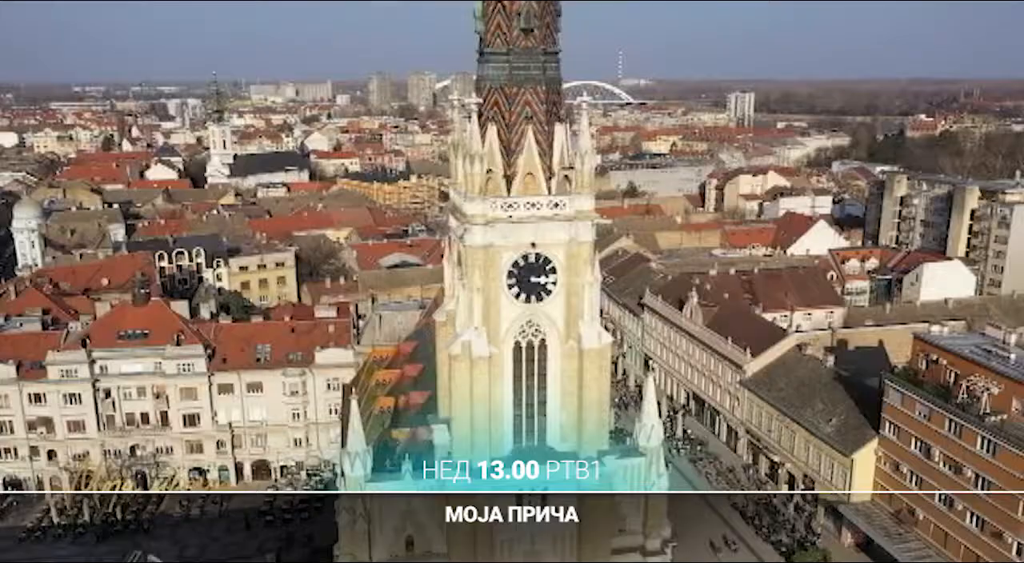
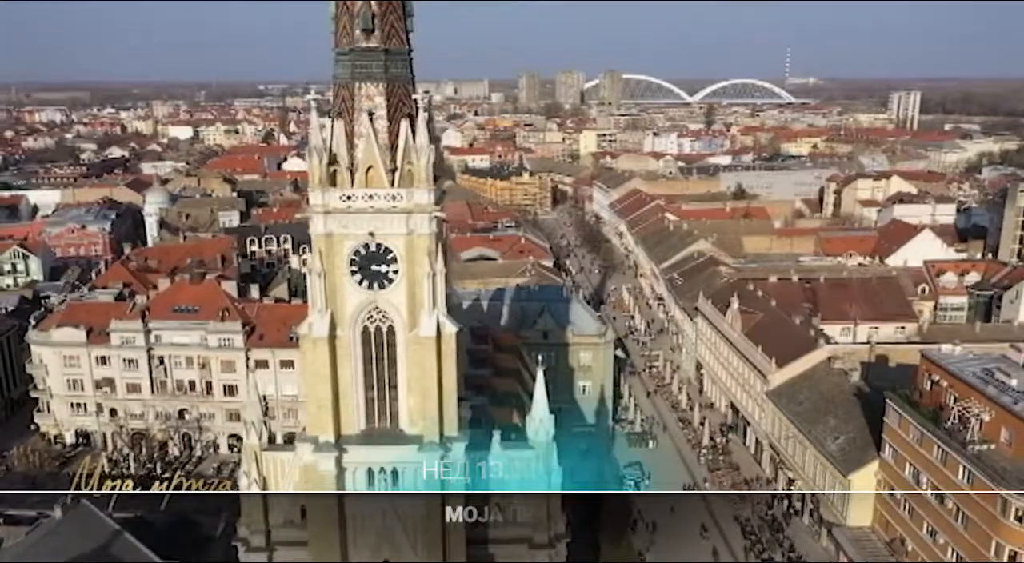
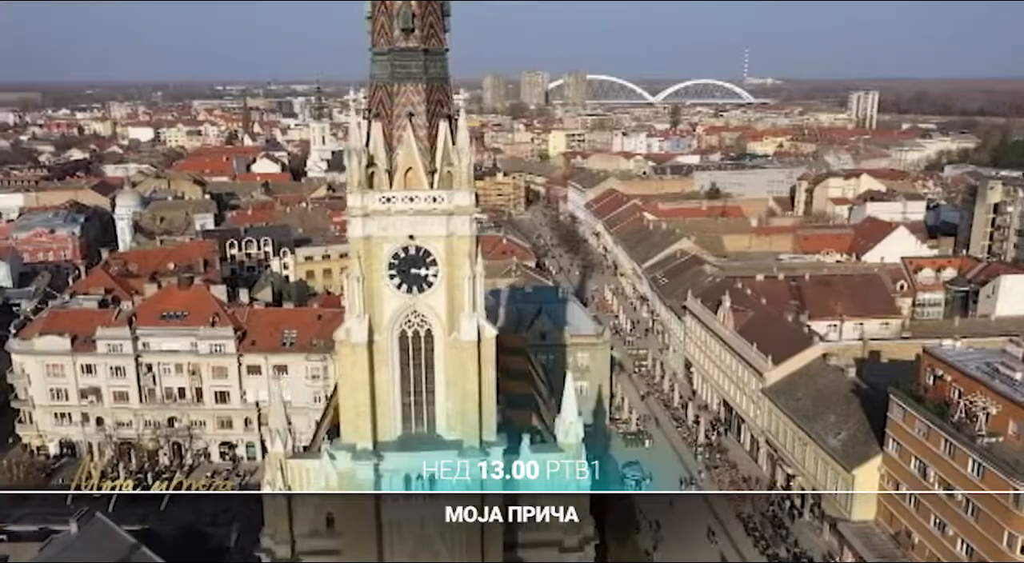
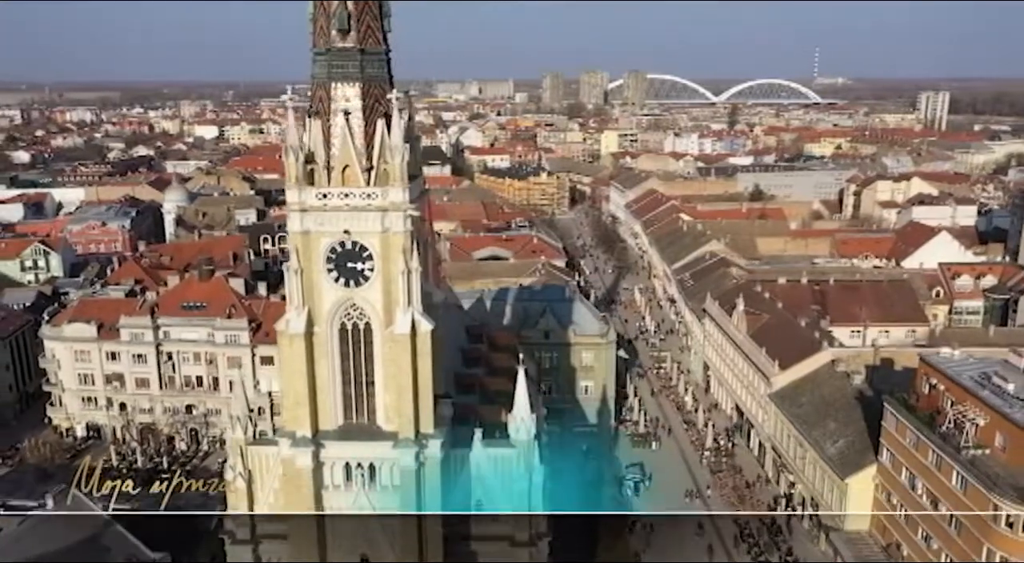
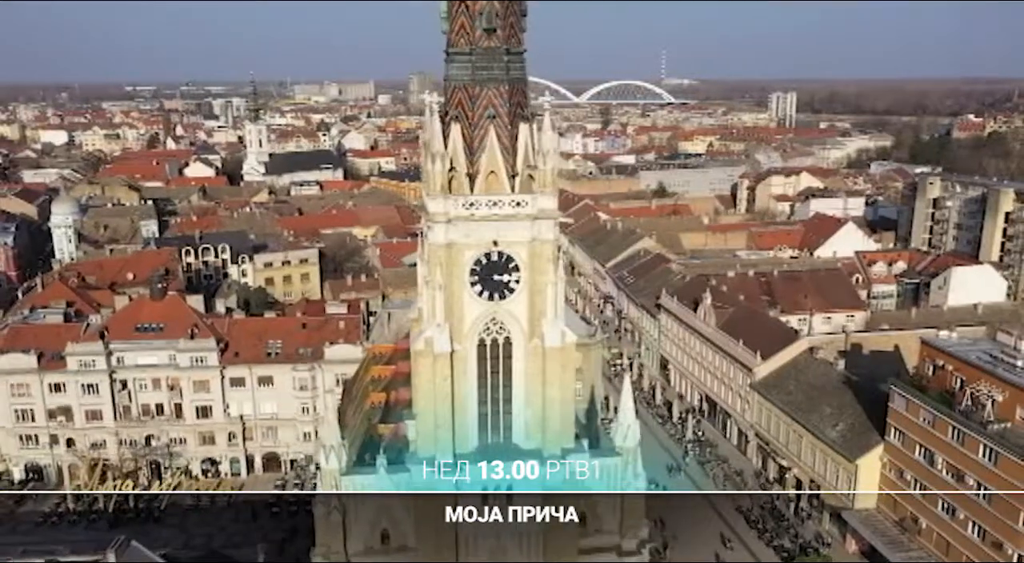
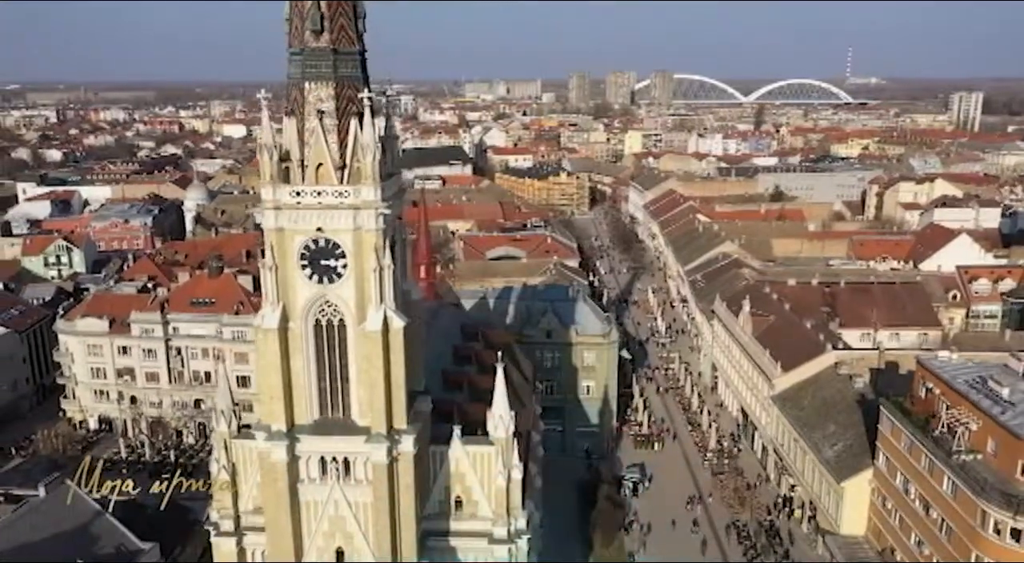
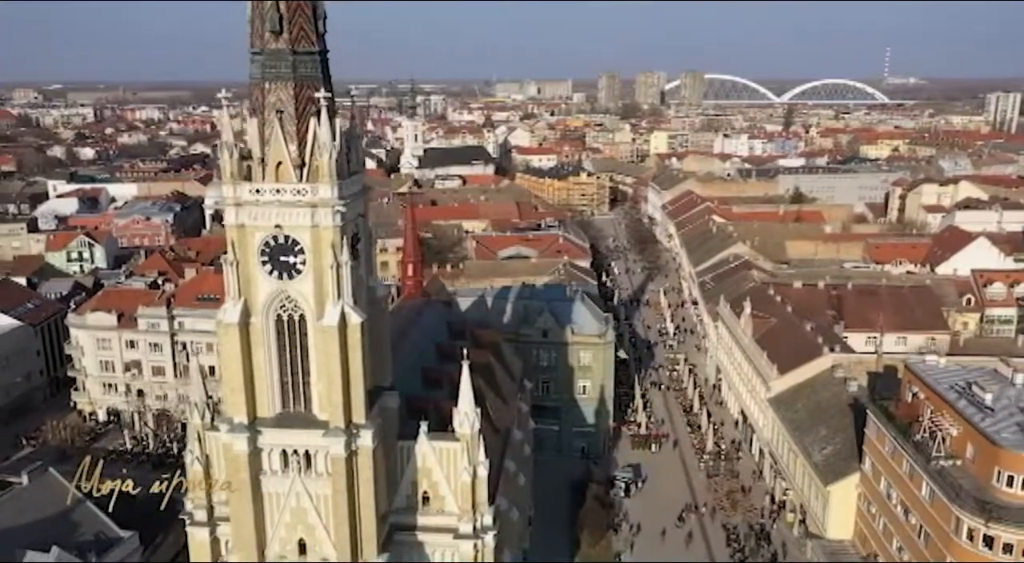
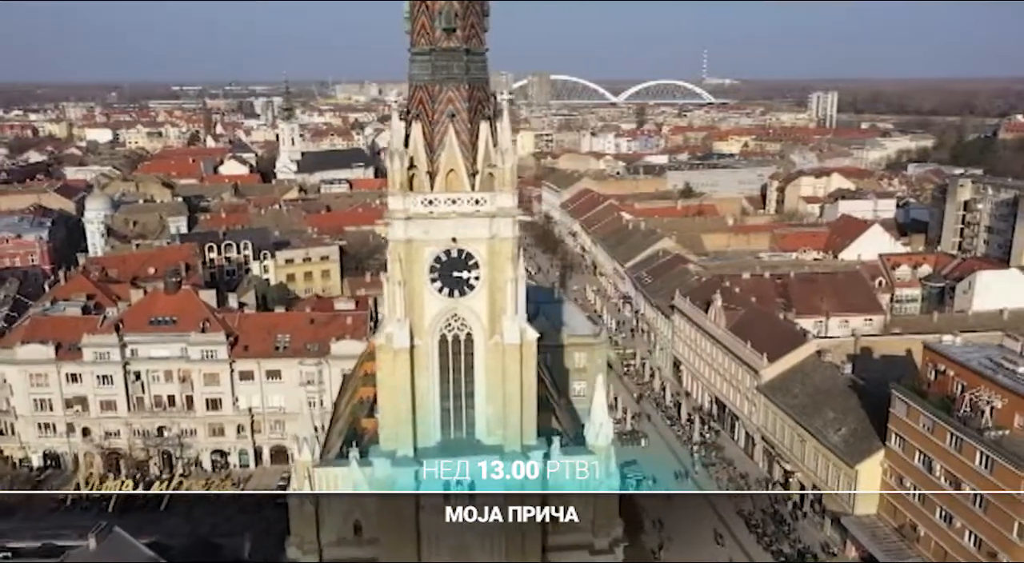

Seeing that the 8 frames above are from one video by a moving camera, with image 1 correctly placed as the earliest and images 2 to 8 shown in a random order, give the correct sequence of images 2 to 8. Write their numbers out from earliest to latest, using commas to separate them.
5, 8, 3, 2, 4, 6, 7
